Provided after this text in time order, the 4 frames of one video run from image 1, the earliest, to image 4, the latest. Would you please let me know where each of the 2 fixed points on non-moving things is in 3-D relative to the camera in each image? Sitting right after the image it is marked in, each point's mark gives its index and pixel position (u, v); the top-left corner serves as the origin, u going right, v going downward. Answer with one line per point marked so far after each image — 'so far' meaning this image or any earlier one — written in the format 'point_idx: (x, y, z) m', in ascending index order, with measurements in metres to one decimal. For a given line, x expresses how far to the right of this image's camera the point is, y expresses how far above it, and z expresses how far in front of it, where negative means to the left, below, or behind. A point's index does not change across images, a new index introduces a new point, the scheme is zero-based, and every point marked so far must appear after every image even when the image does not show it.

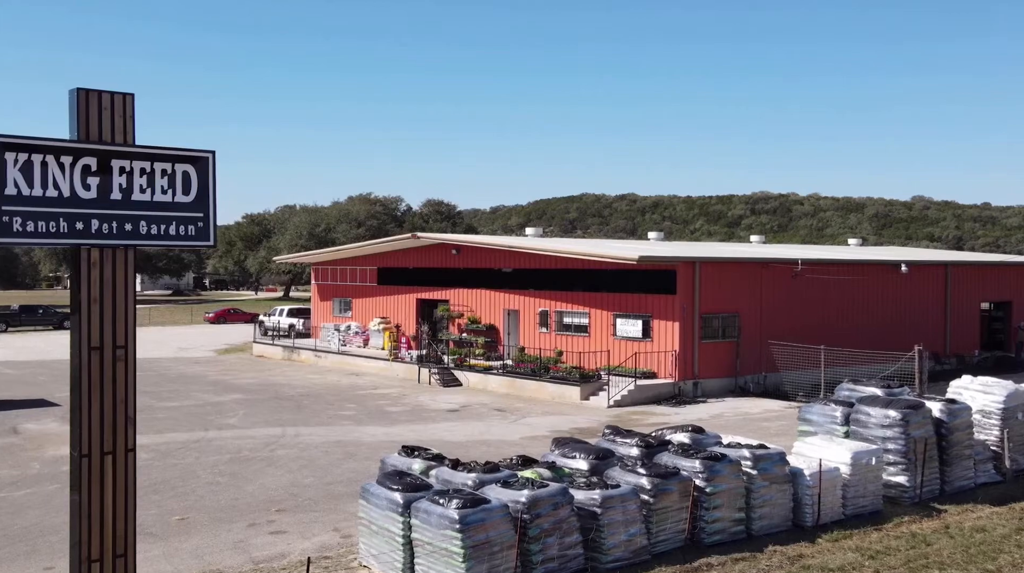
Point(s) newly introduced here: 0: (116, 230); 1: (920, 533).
0: (-3.5, +0.5, +9.2) m
1: (+5.3, -3.2, +13.6) m
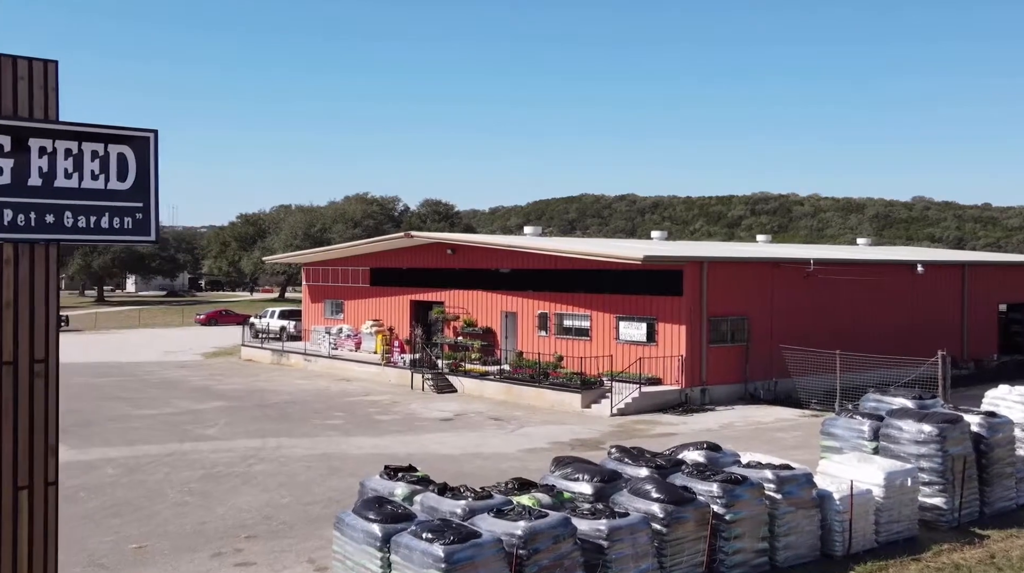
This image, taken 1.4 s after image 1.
0: (-3.5, +0.5, +7.7) m
1: (+5.3, -3.2, +12.2) m
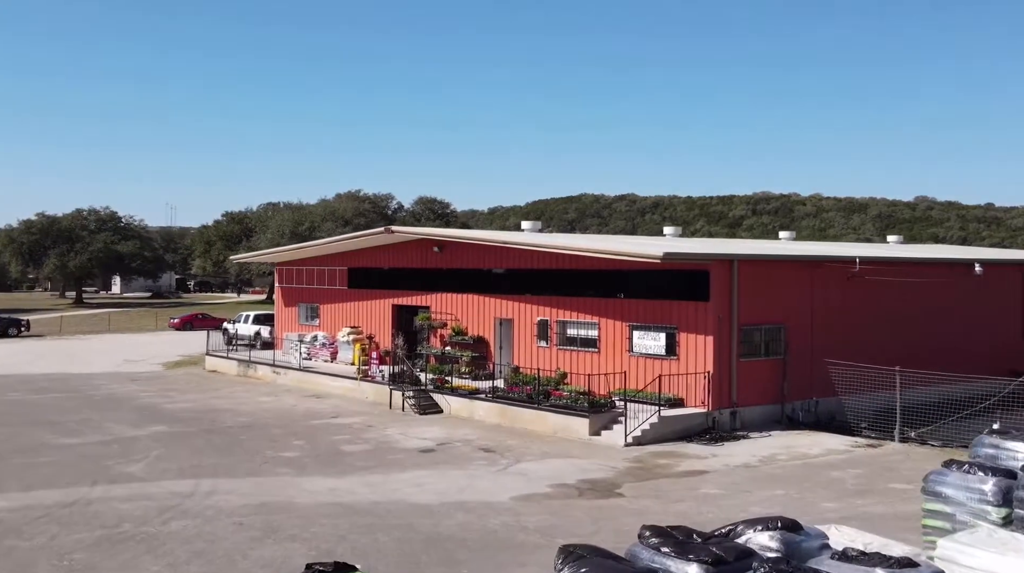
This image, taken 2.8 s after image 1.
0: (-3.6, +0.4, +3.7) m
1: (+5.2, -3.3, +8.1) m
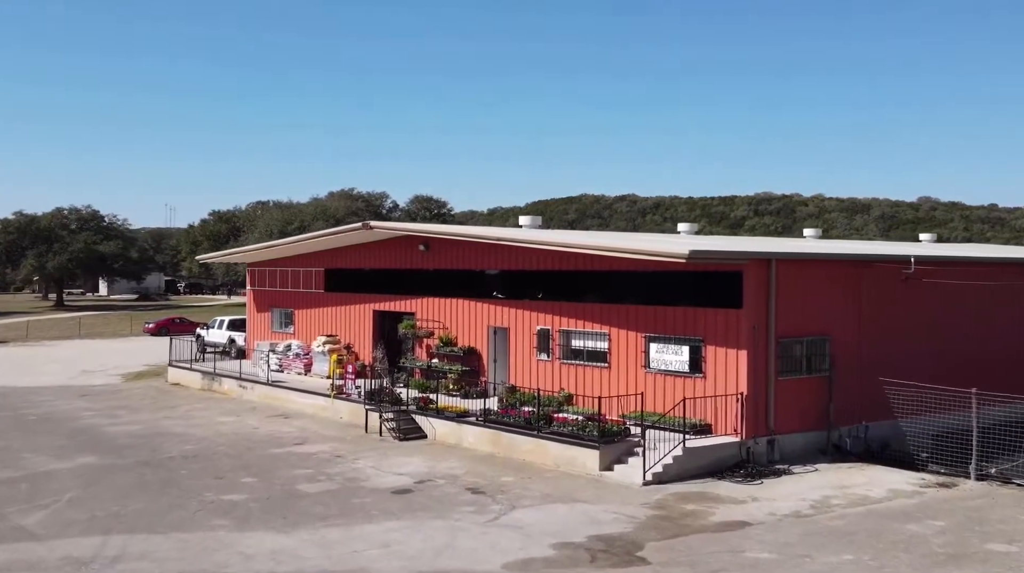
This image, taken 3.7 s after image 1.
0: (-3.7, +0.4, +0.1) m
1: (+5.1, -3.4, +4.6) m
